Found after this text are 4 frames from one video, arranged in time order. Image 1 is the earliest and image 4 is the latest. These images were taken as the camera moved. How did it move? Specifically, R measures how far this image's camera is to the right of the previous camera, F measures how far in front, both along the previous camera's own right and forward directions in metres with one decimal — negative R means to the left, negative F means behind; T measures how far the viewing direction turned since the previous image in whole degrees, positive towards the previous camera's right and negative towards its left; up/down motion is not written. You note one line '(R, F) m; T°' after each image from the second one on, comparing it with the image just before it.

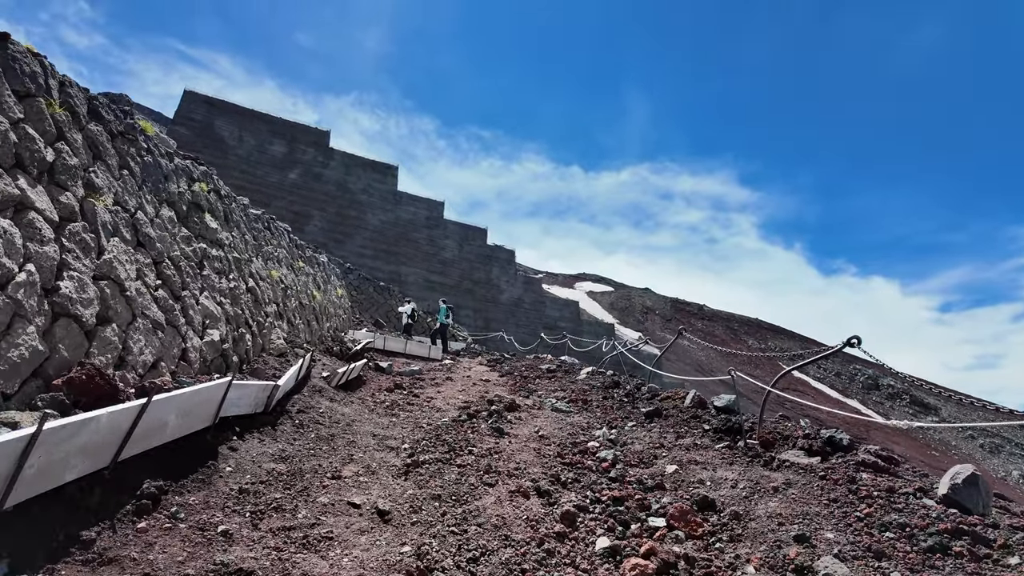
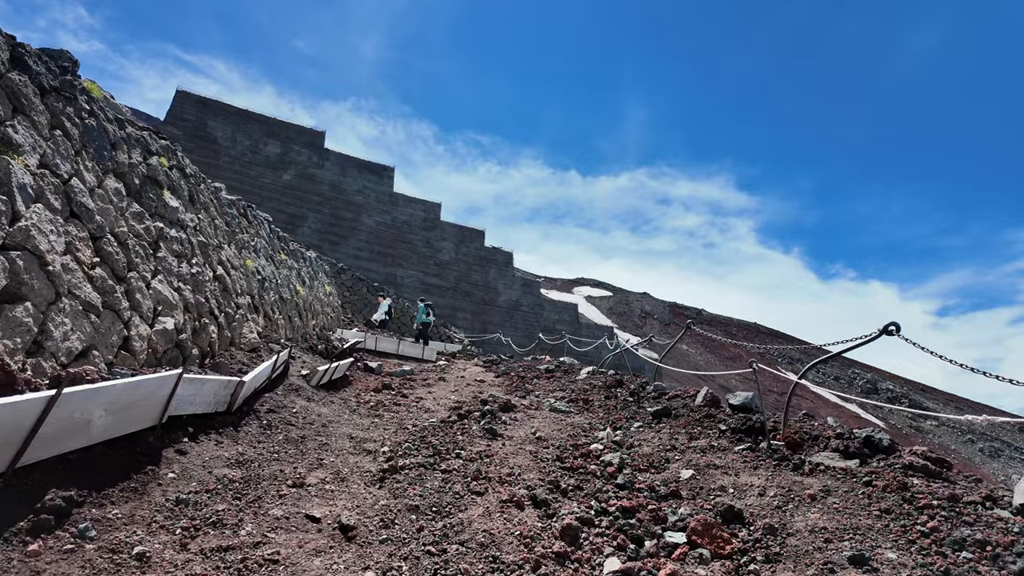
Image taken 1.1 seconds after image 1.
(+0.1, +0.7) m; 0°
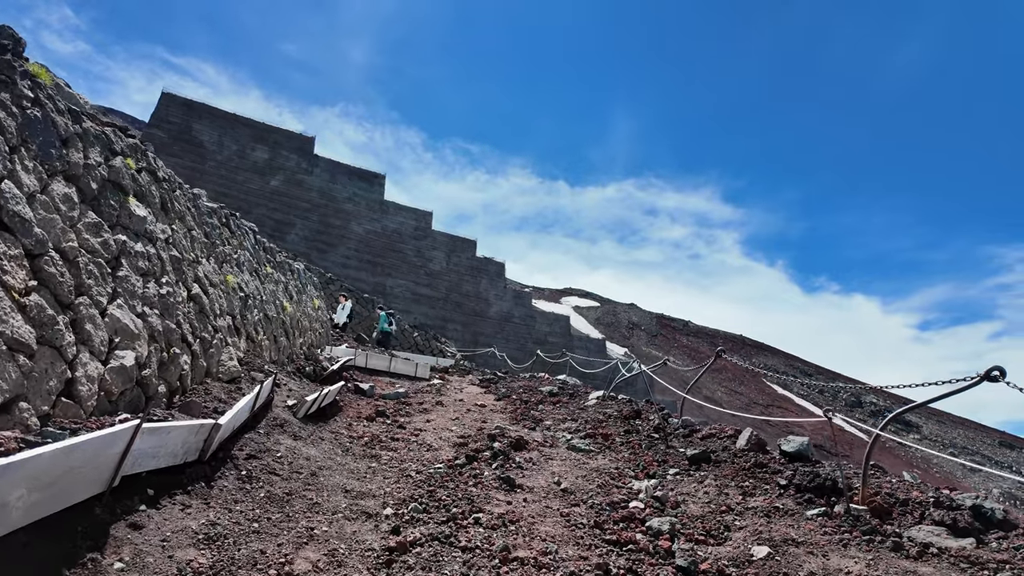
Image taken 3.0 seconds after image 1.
(-0.4, +0.9) m; +1°
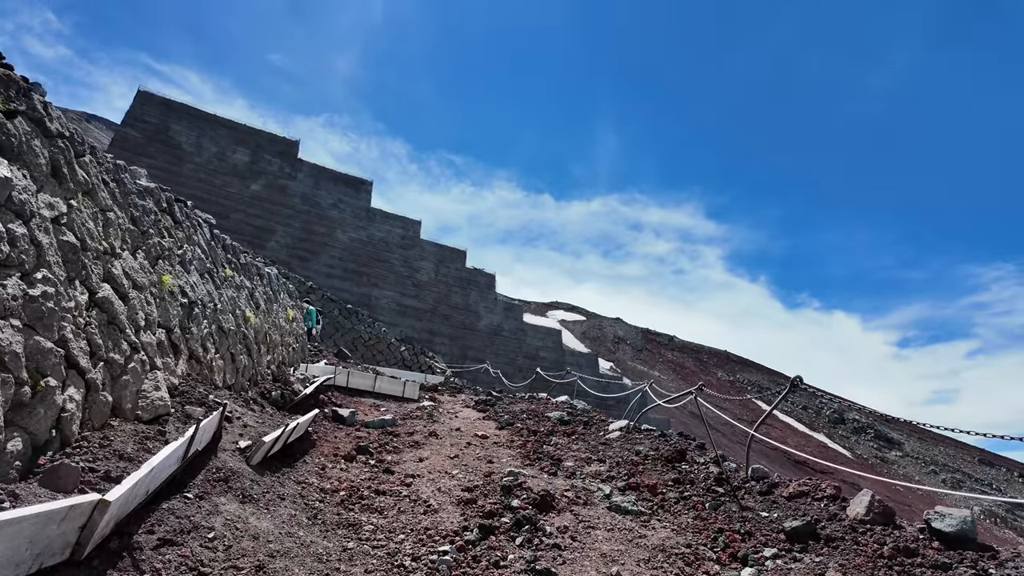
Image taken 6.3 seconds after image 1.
(-0.4, +1.8) m; +1°
